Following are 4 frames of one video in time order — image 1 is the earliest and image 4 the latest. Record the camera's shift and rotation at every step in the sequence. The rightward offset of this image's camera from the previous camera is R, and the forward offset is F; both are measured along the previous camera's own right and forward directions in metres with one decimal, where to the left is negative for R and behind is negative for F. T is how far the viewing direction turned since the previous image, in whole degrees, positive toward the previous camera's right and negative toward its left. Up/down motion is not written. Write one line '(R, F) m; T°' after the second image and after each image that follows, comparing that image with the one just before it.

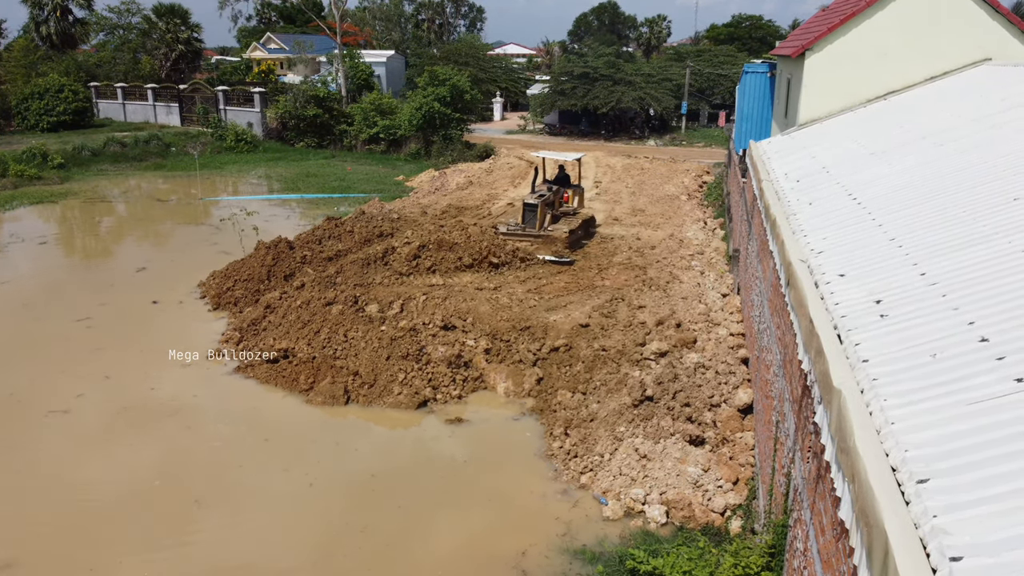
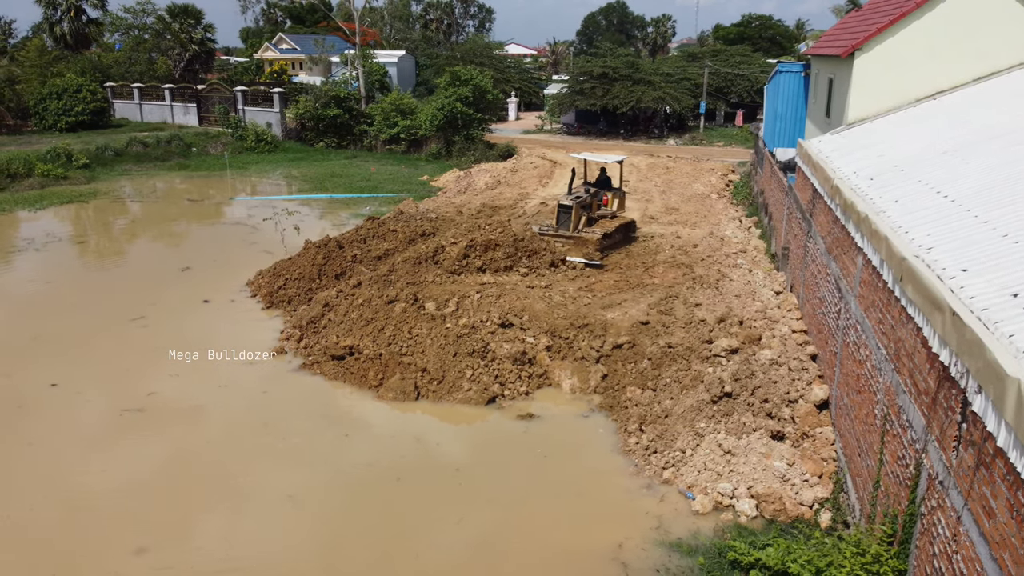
(-0.9, -0.1) m; 0°
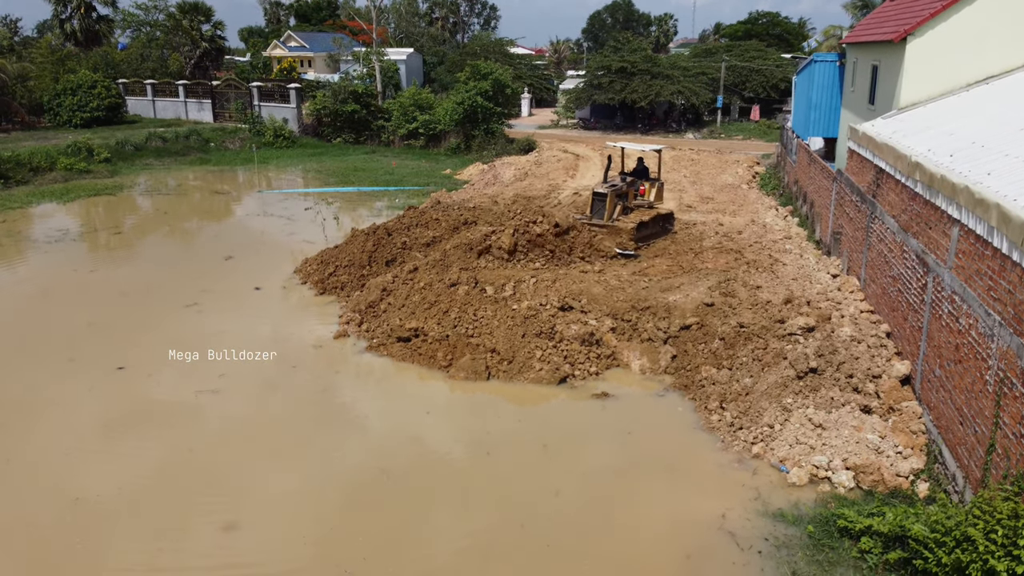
(-1.0, 0.0) m; 0°
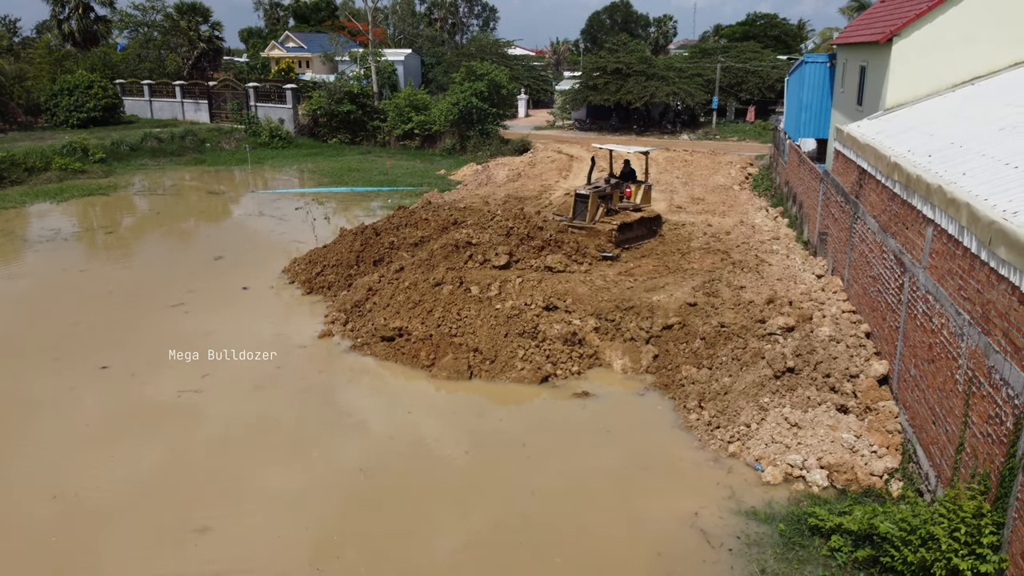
(+0.2, 0.0) m; 0°
